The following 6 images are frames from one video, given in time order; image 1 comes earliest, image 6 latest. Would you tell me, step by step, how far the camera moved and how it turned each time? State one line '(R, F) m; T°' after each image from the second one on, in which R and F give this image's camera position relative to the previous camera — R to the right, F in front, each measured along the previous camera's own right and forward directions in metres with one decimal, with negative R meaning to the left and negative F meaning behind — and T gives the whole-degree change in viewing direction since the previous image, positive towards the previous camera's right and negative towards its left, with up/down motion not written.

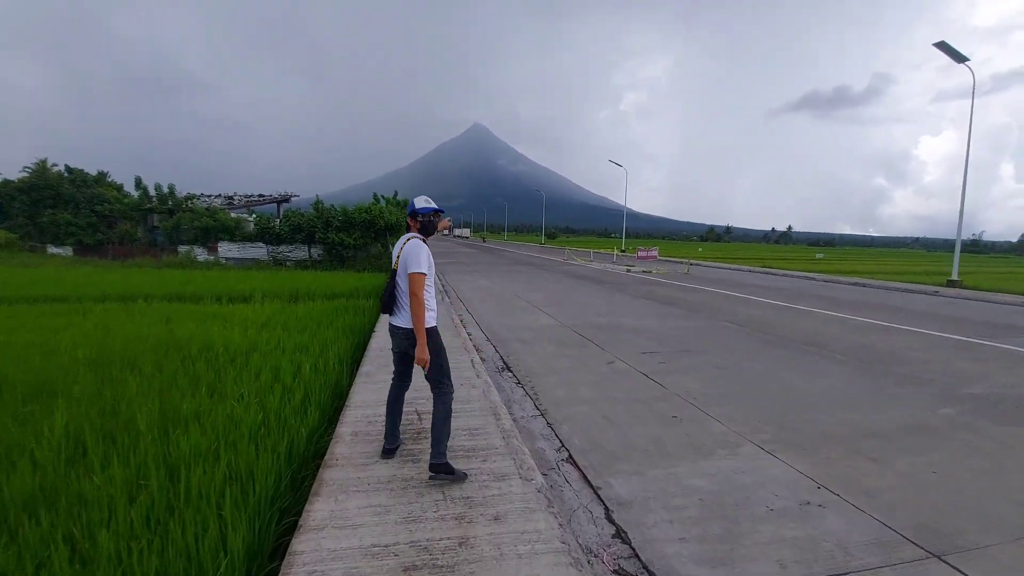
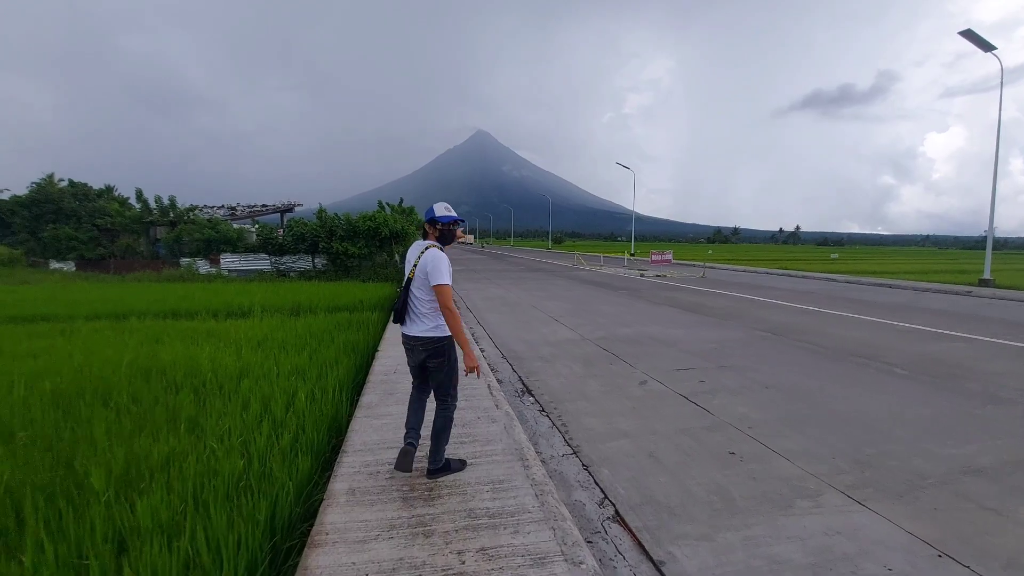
(-0.1, +0.7) m; -1°
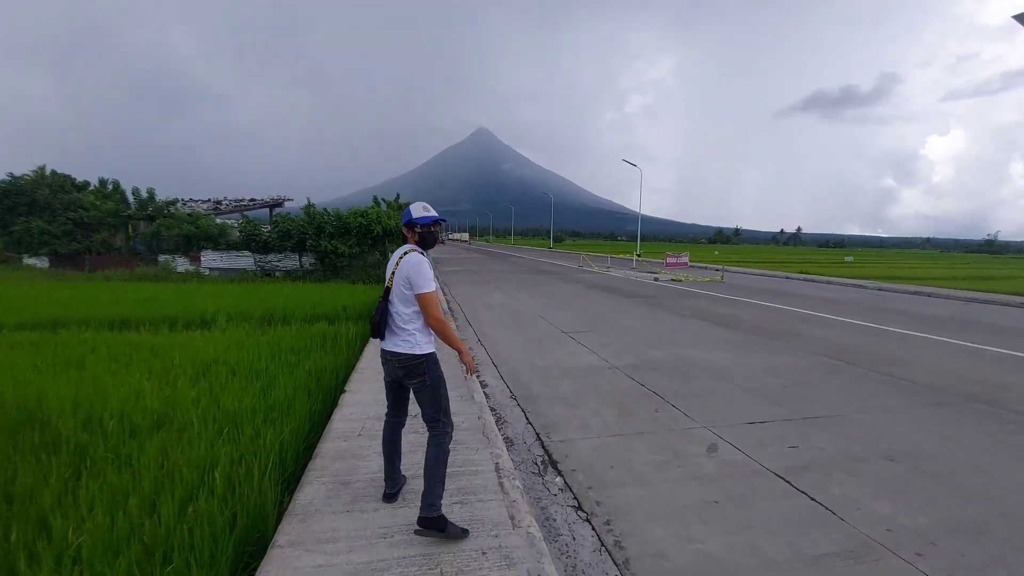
(-0.2, +1.6) m; 0°
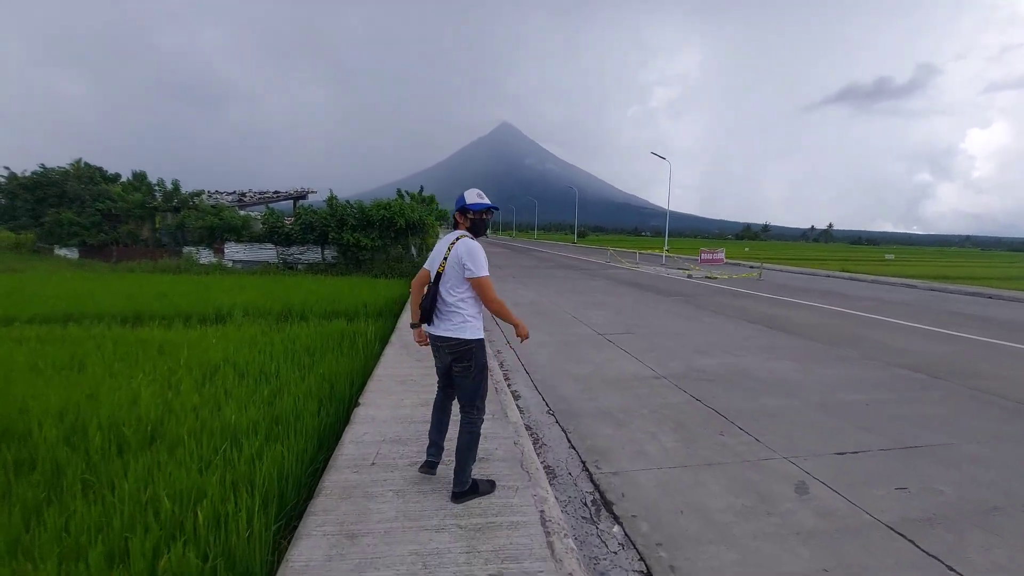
(-0.2, +0.7) m; -2°
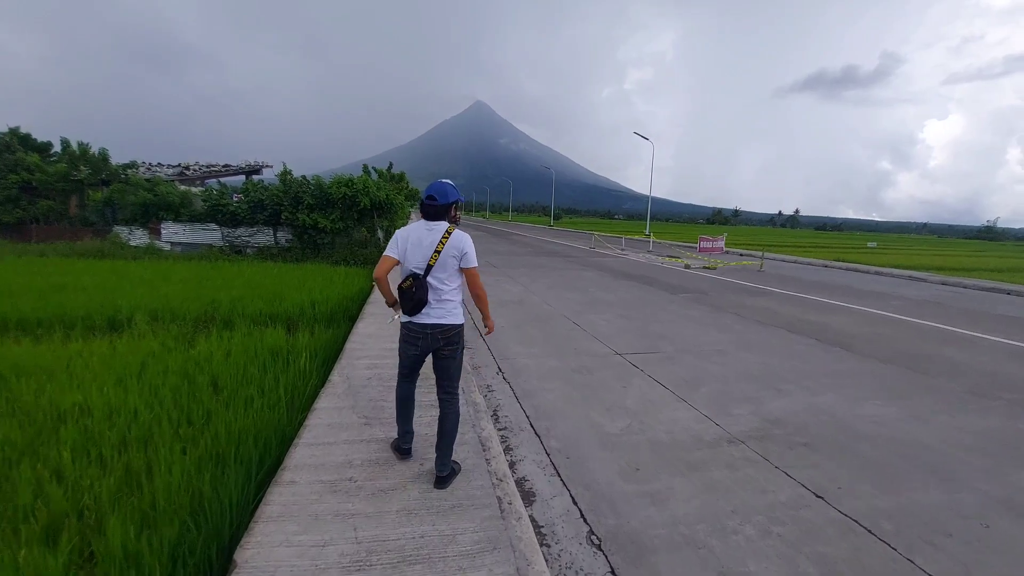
(-0.2, +2.0) m; +3°
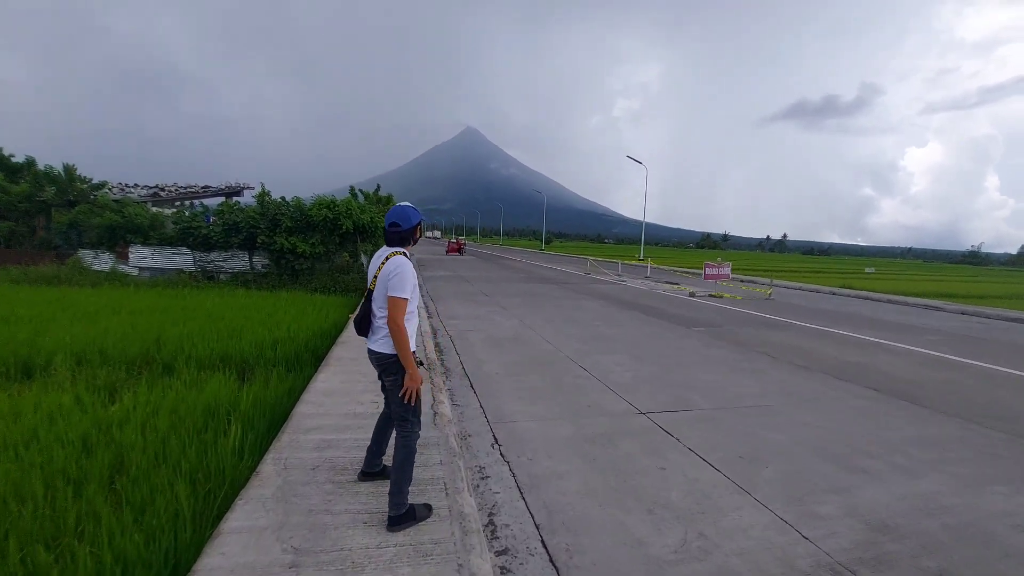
(-0.1, +1.1) m; +1°
